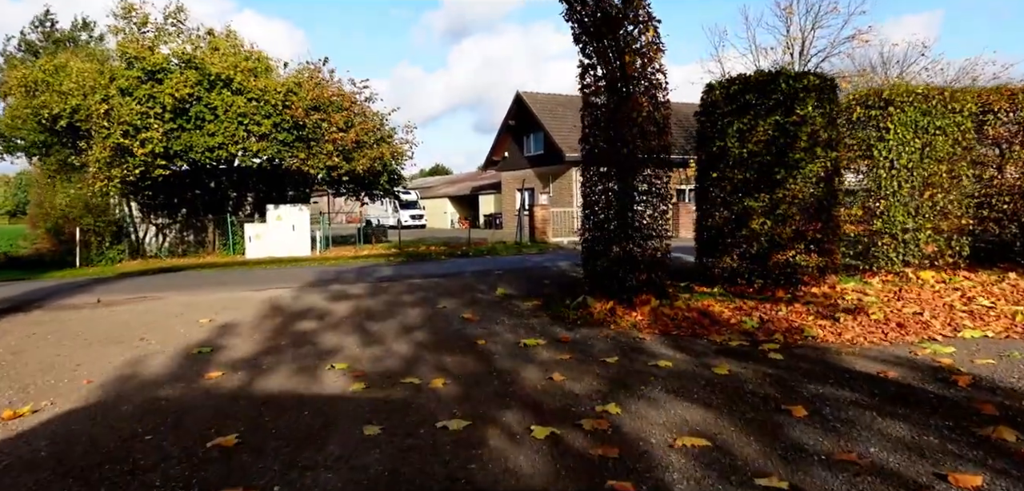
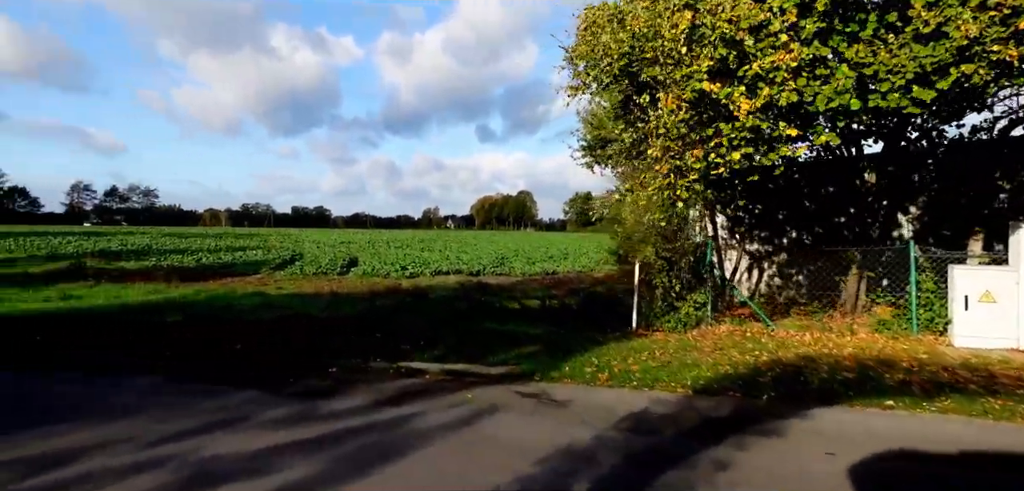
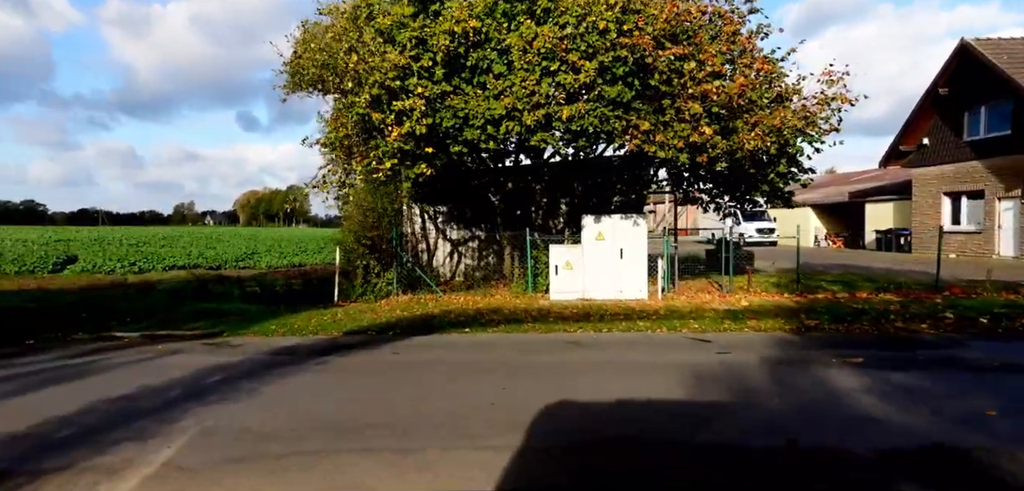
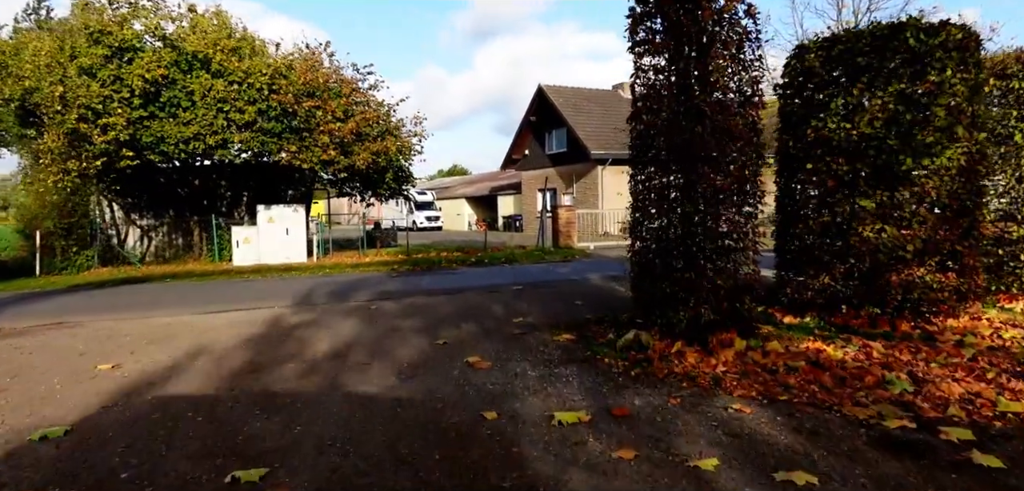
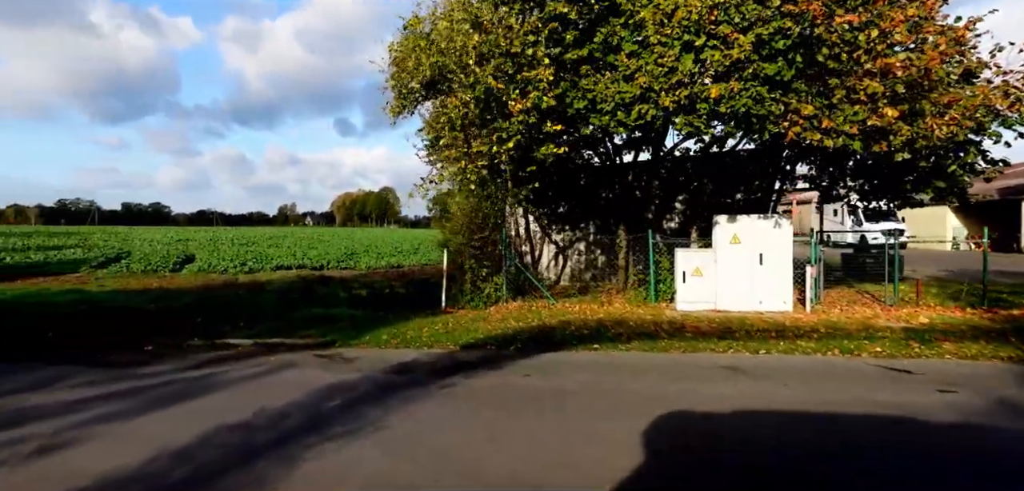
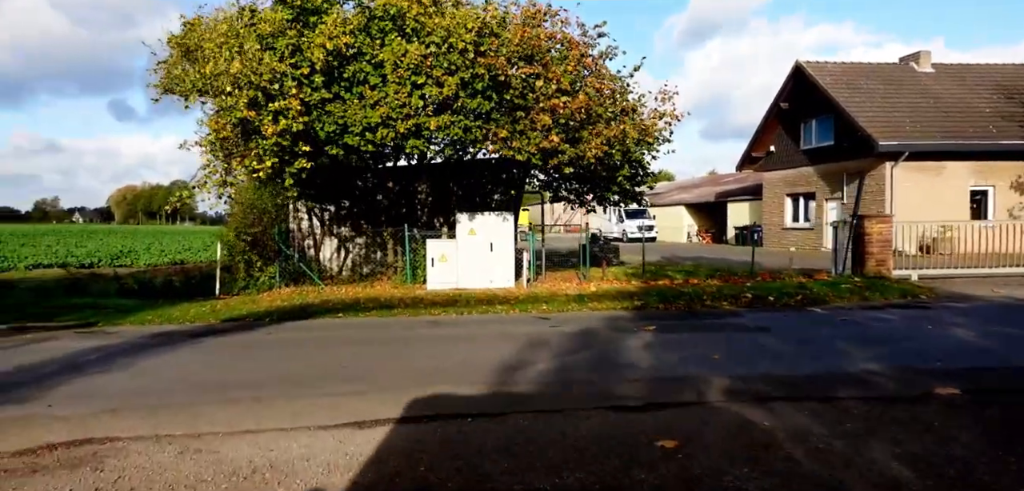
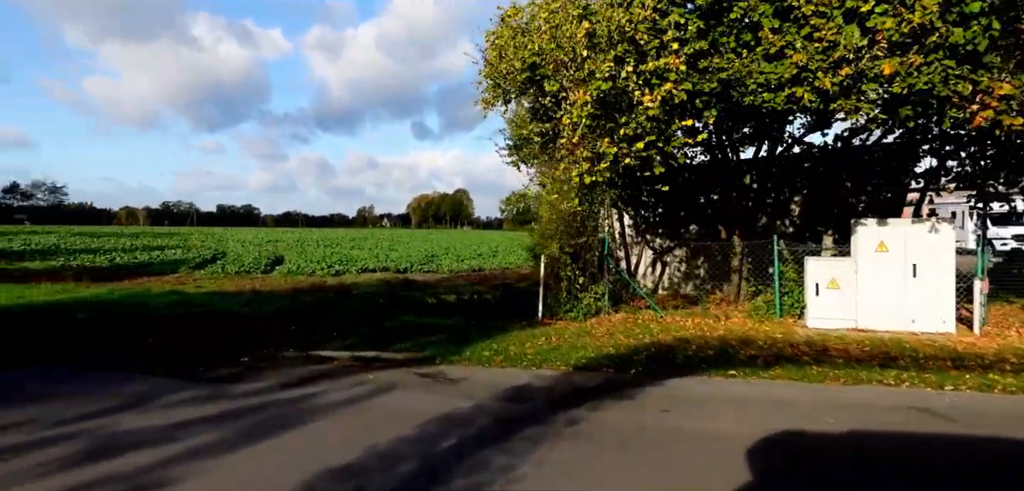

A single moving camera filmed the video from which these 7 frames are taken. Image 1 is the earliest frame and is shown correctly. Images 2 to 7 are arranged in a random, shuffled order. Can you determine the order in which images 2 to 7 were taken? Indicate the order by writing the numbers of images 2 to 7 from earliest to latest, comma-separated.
4, 6, 3, 5, 7, 2
